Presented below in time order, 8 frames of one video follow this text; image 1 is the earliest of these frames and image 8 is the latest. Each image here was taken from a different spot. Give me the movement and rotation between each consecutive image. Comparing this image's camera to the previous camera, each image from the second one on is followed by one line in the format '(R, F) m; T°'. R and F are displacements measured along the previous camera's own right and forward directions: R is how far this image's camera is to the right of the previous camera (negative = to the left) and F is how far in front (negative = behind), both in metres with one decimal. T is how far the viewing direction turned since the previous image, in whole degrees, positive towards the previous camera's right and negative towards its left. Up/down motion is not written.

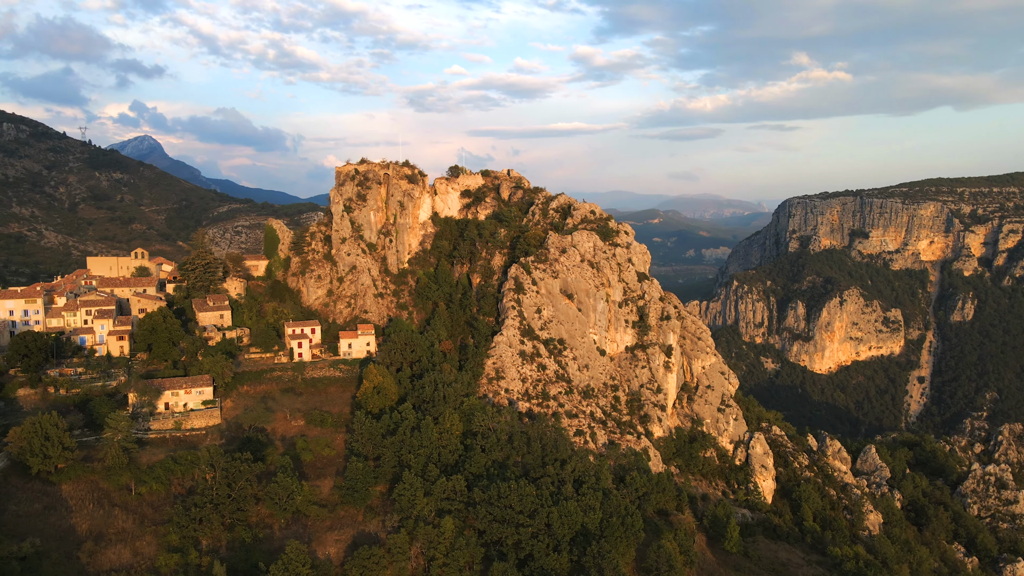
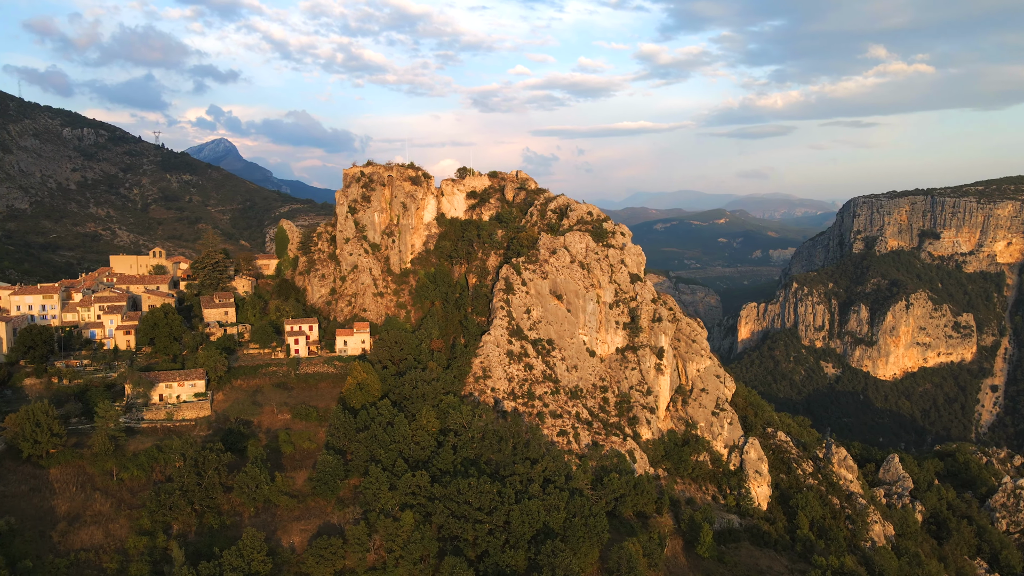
(+3.8, -0.2) m; -5°
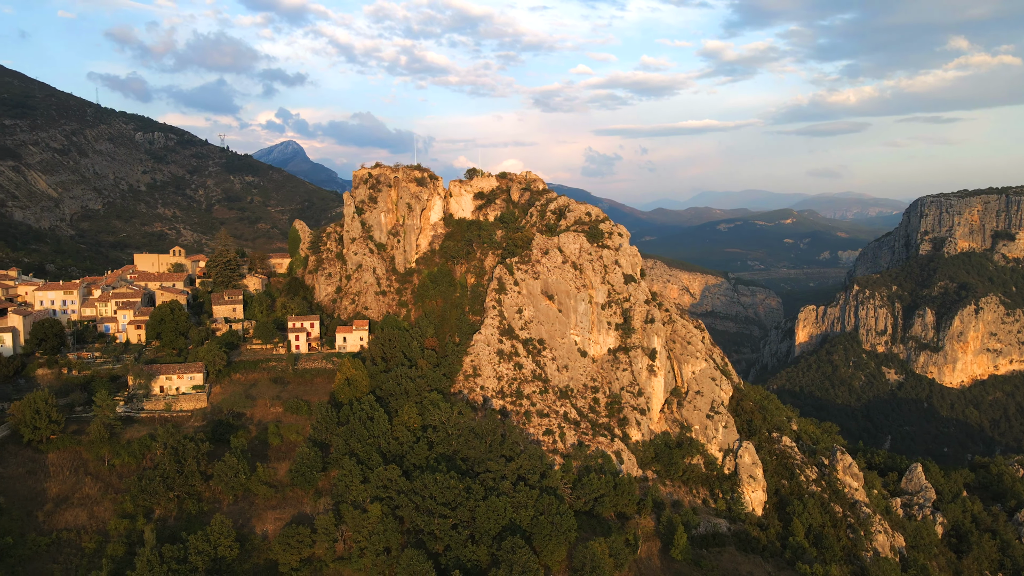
(+3.6, -0.3) m; -5°
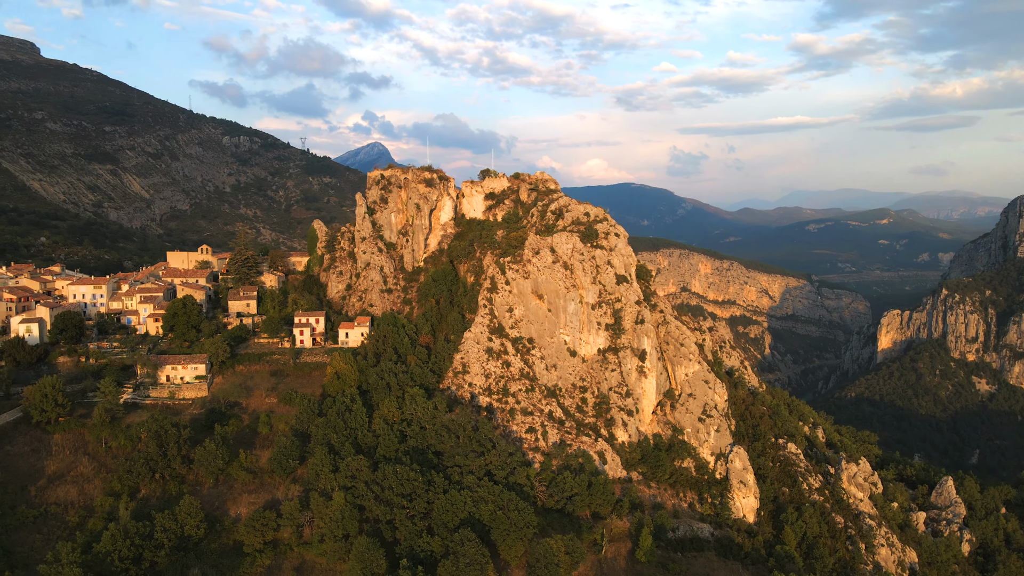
(+4.8, -0.3) m; -6°
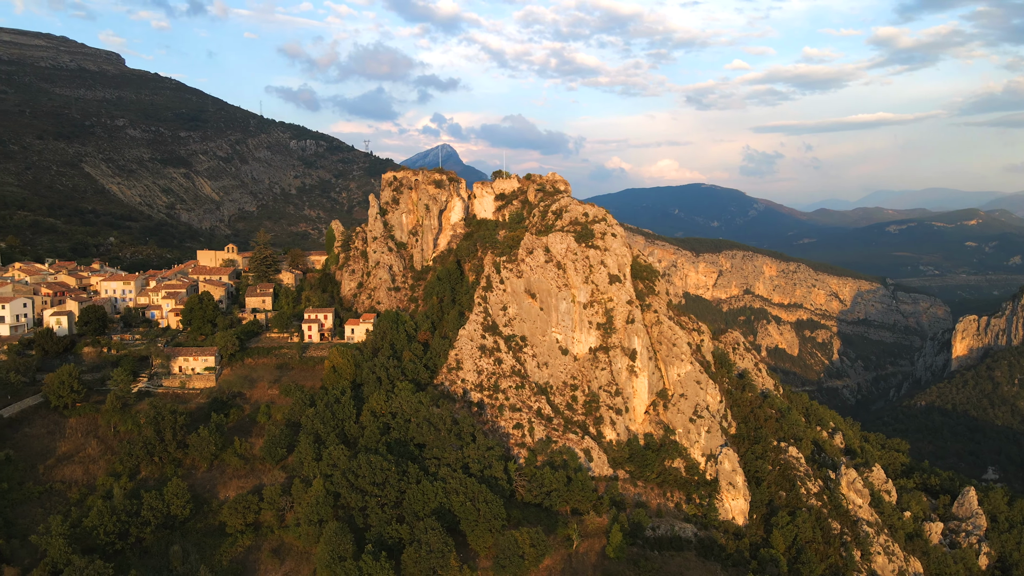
(+4.0, -0.6) m; -5°
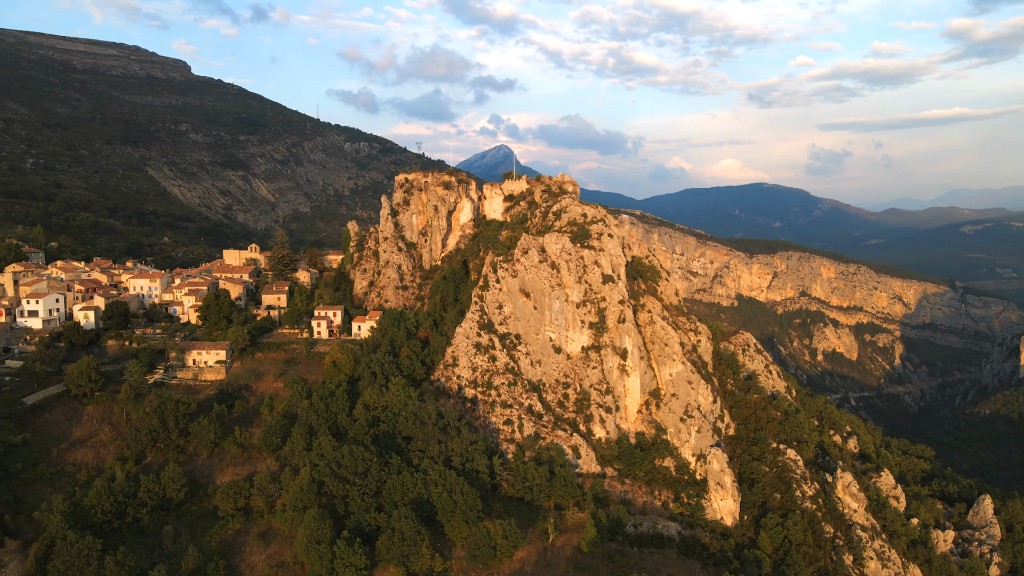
(+3.4, -0.8) m; -4°
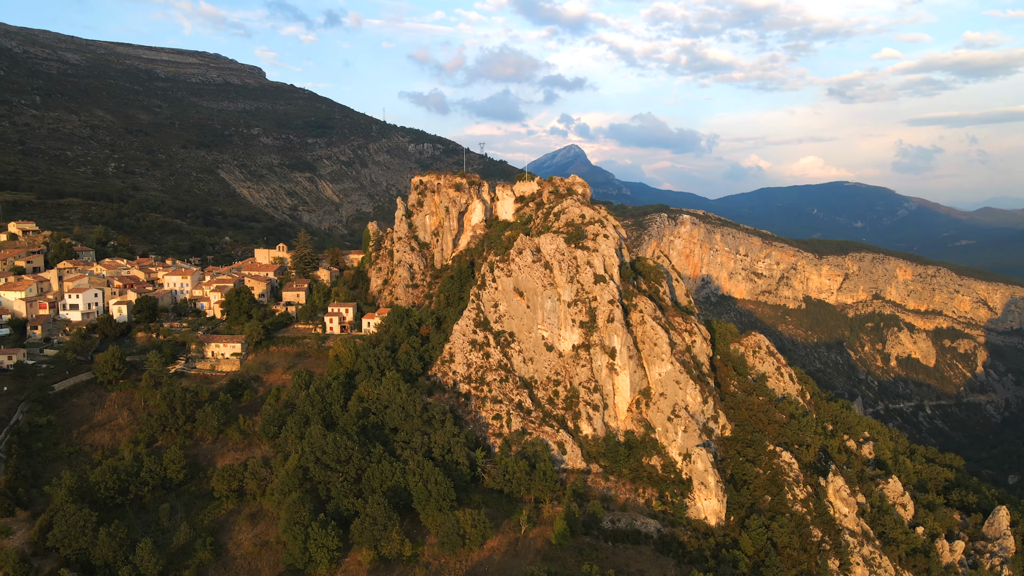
(+4.3, -0.9) m; -5°
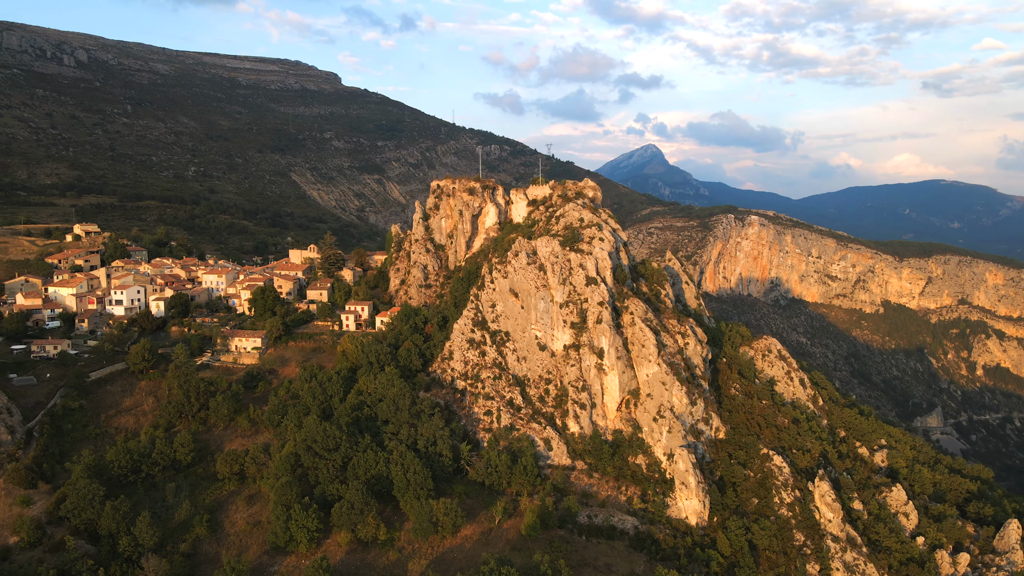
(+4.7, -1.3) m; -6°
